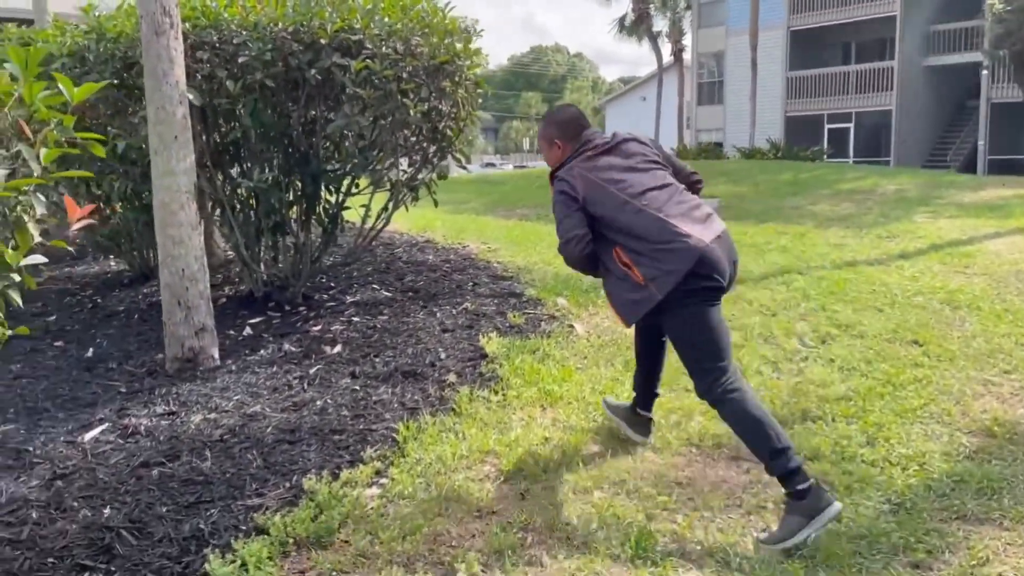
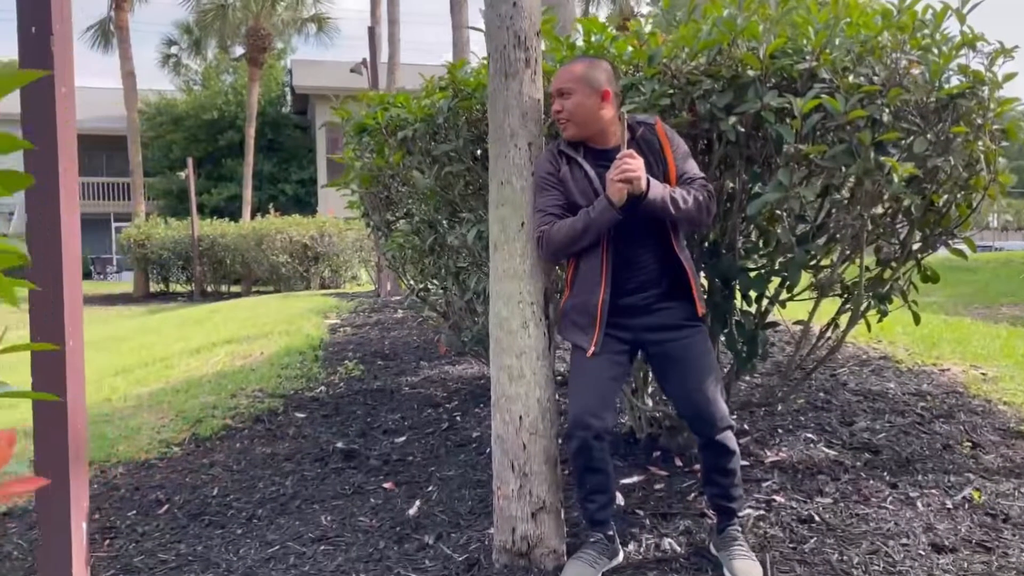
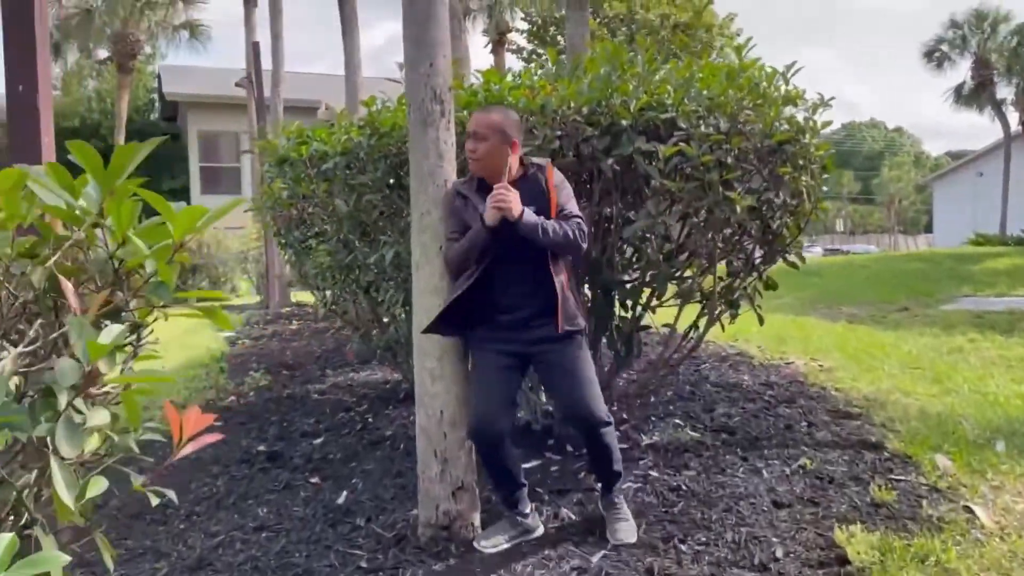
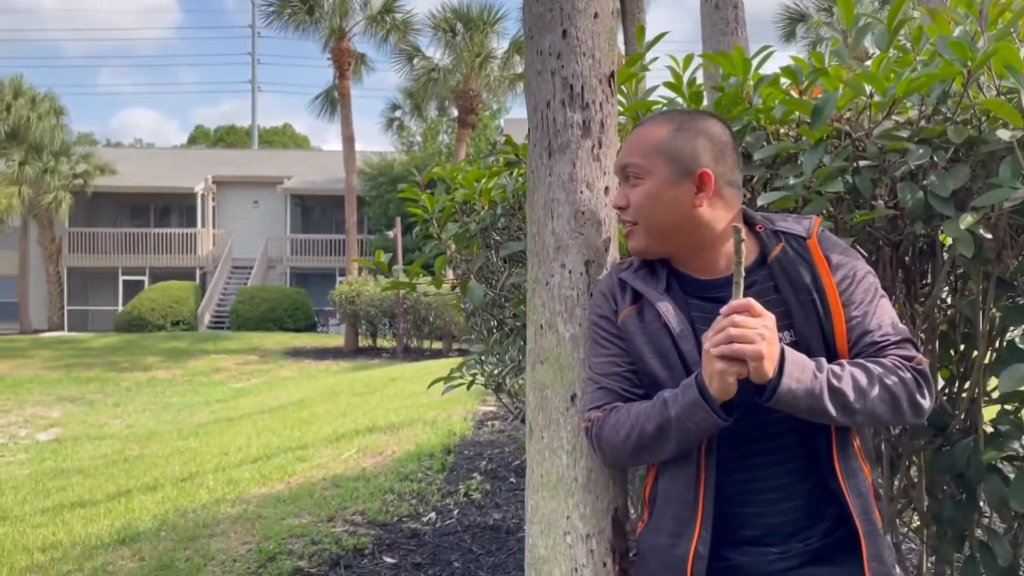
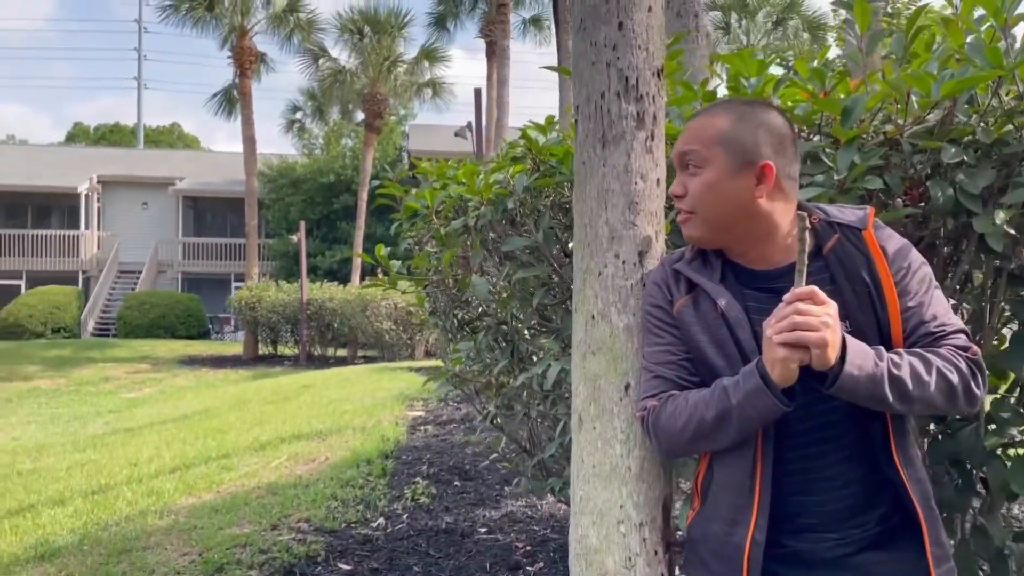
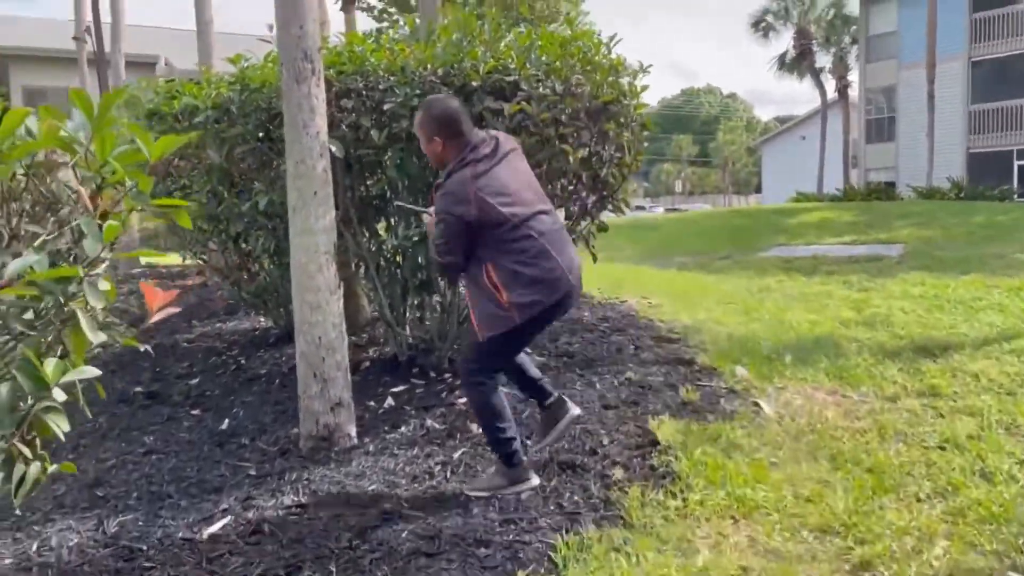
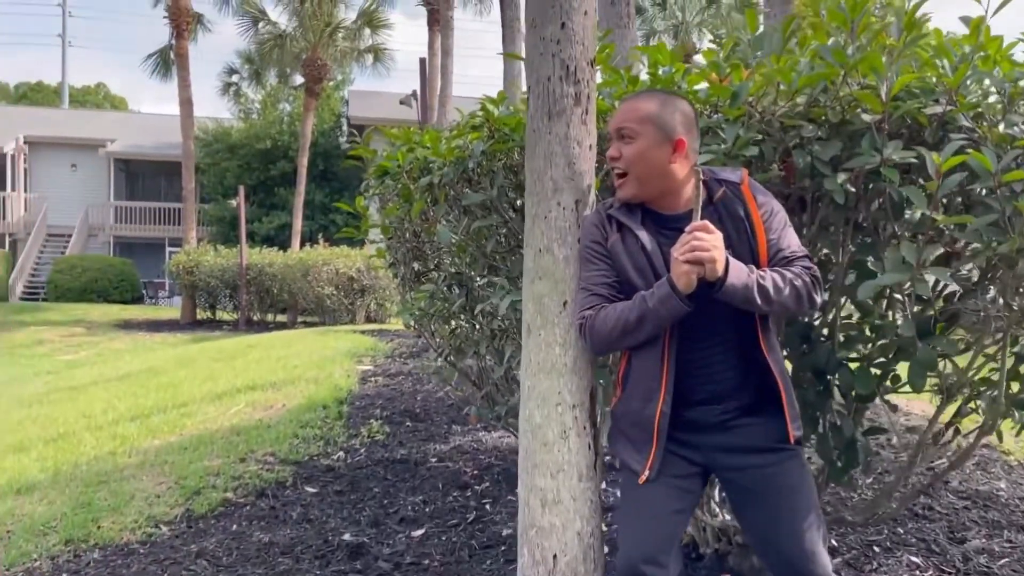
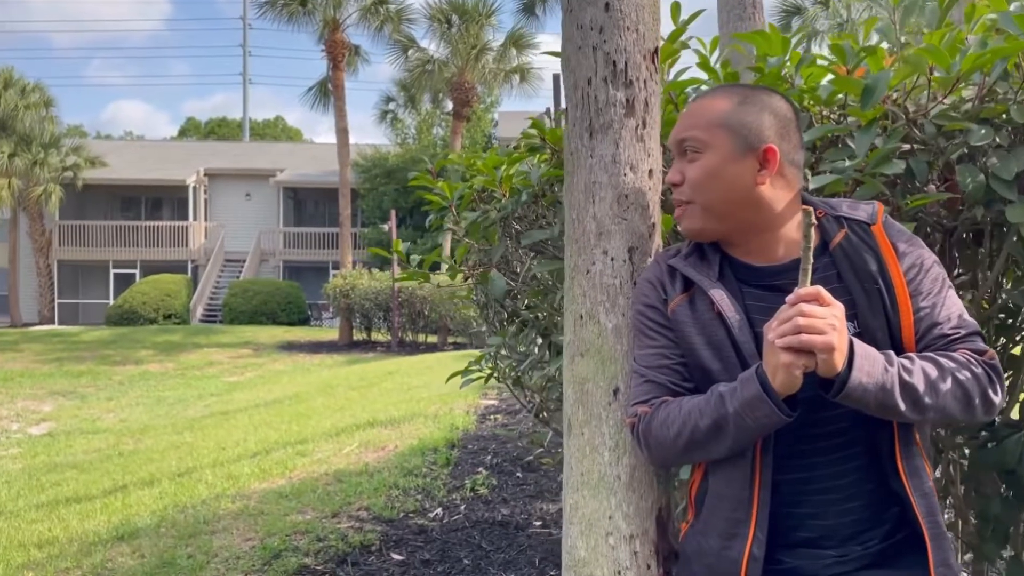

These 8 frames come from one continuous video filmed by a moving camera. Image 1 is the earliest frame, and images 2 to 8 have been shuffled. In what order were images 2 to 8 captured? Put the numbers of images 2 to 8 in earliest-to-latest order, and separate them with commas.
6, 3, 2, 7, 5, 4, 8
